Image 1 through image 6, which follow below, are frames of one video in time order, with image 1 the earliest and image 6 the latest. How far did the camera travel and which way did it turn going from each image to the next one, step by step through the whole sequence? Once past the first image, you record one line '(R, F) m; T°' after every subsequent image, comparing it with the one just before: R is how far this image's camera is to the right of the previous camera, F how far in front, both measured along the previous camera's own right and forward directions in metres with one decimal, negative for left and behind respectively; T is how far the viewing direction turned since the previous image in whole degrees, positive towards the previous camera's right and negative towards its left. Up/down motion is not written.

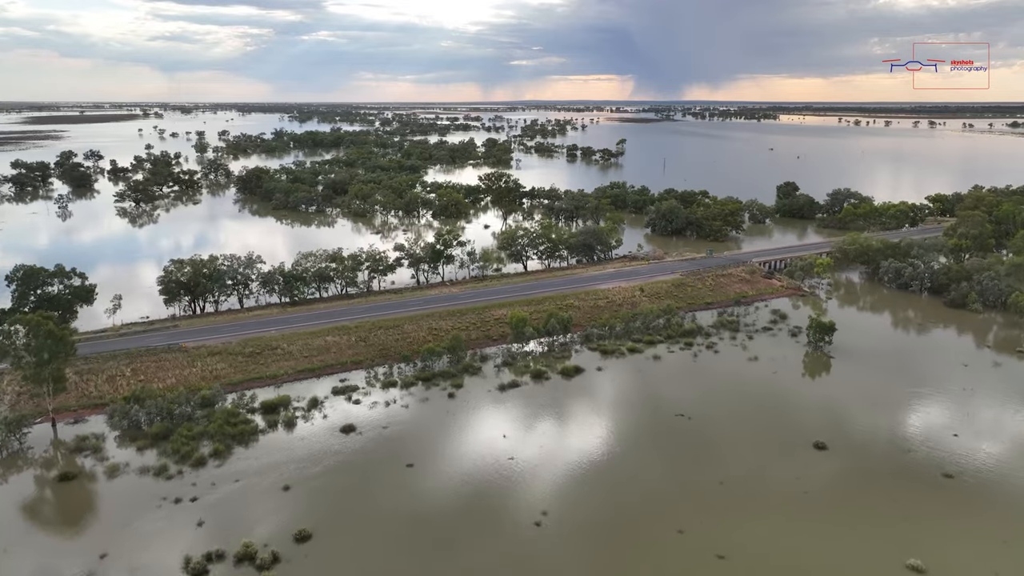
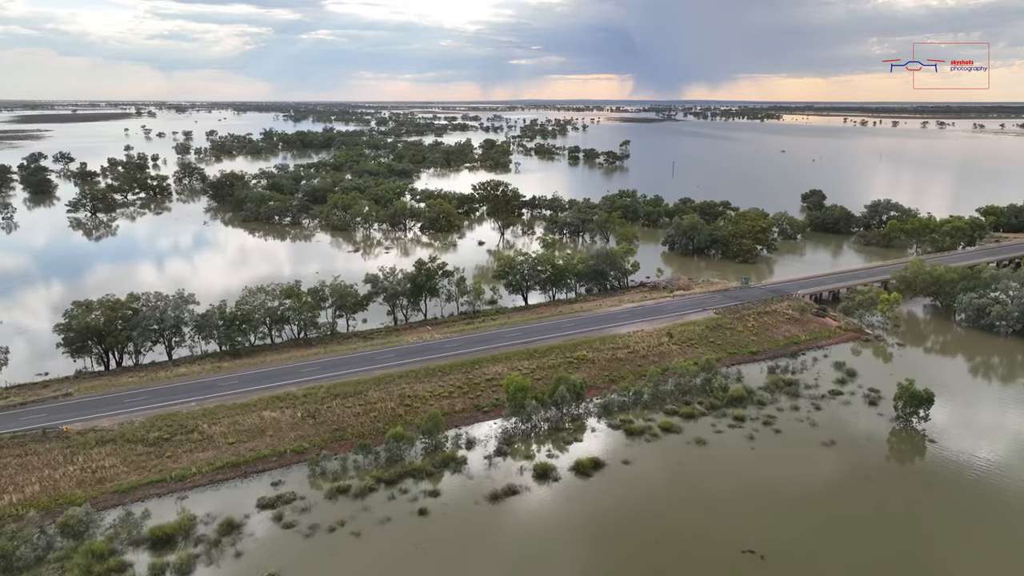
(+0.1, +7.1) m; 0°
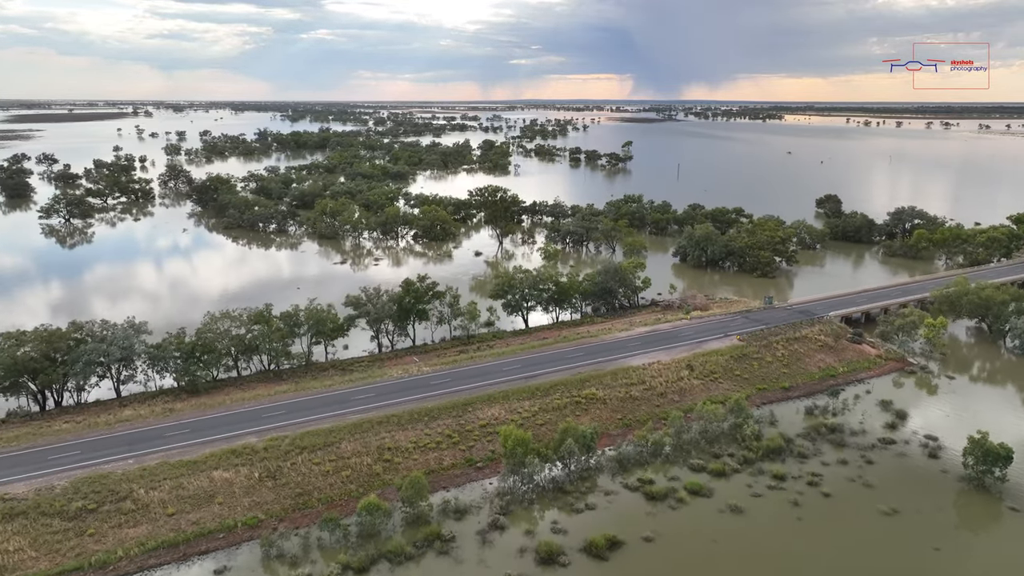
(0.0, +3.6) m; 0°
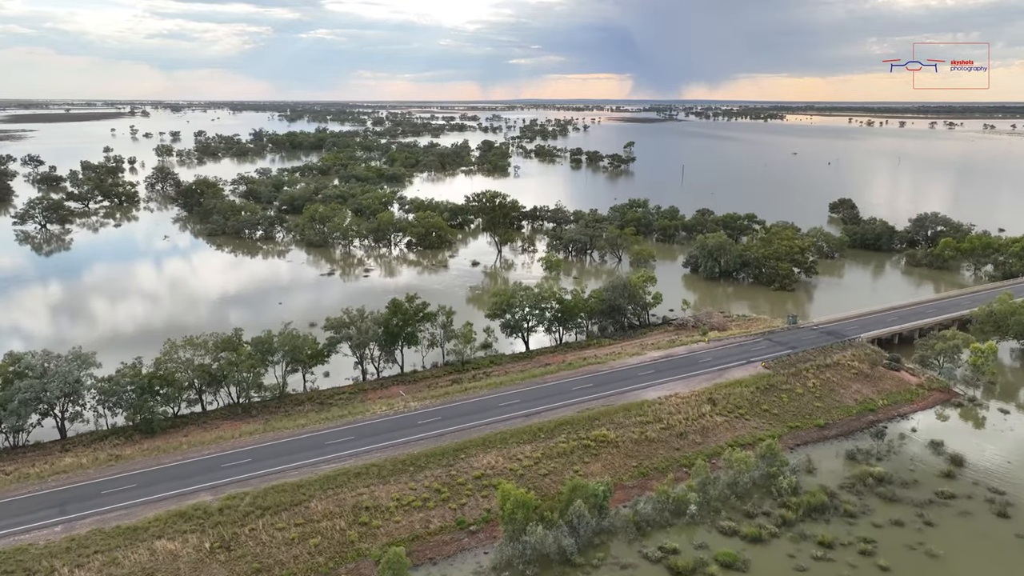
(0.0, +3.0) m; 0°
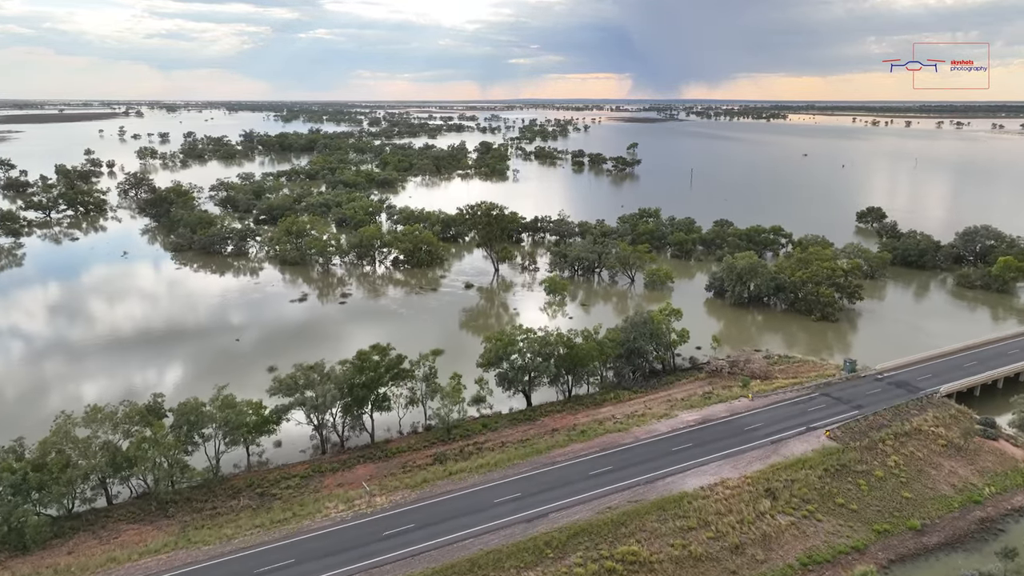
(+0.1, +5.5) m; 0°
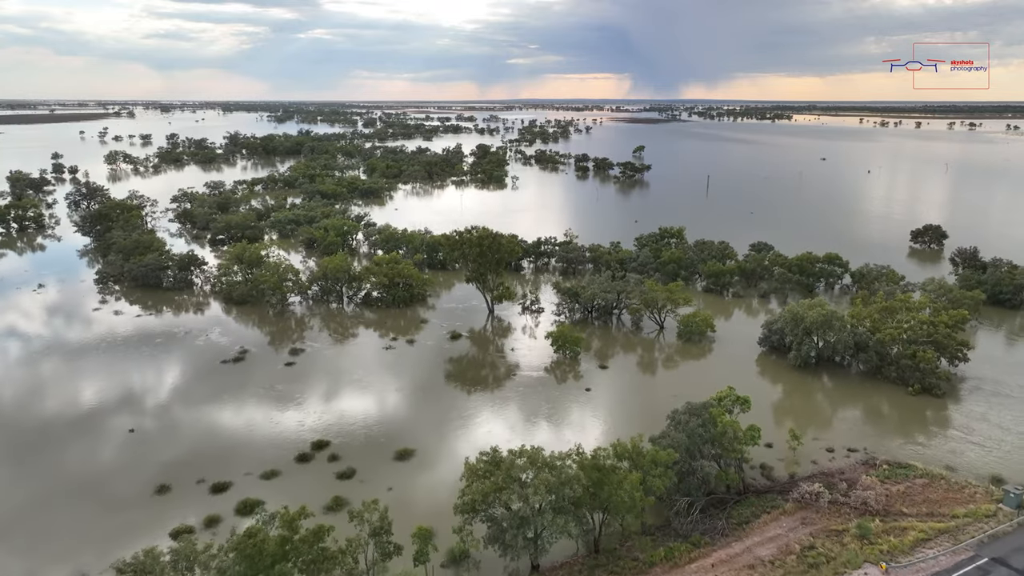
(+0.1, +8.5) m; 0°
